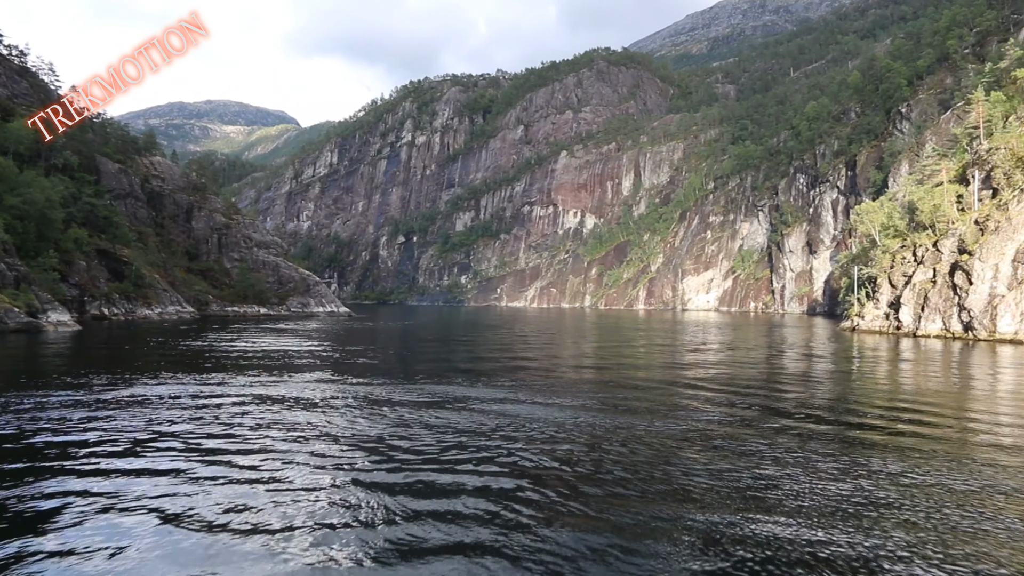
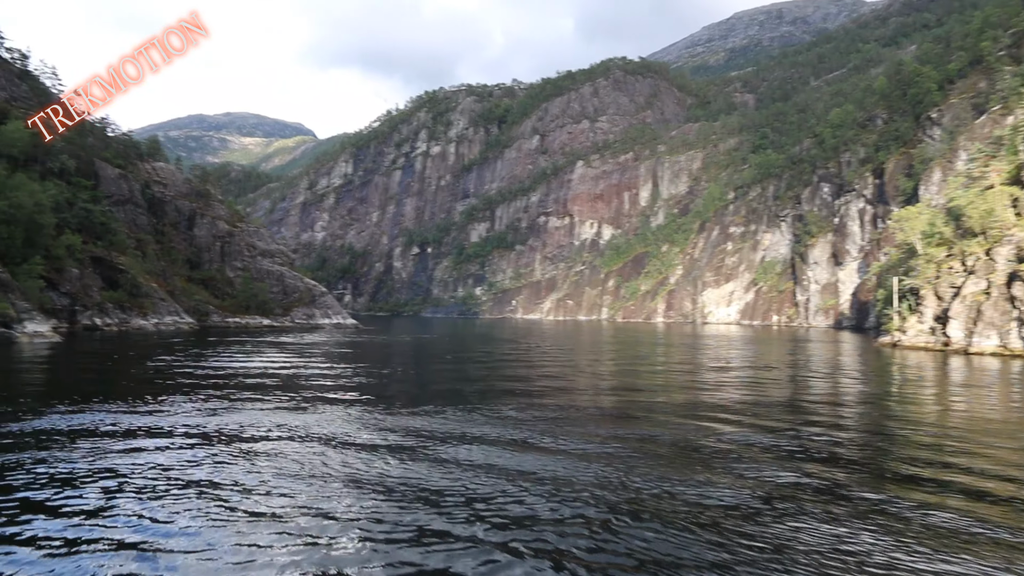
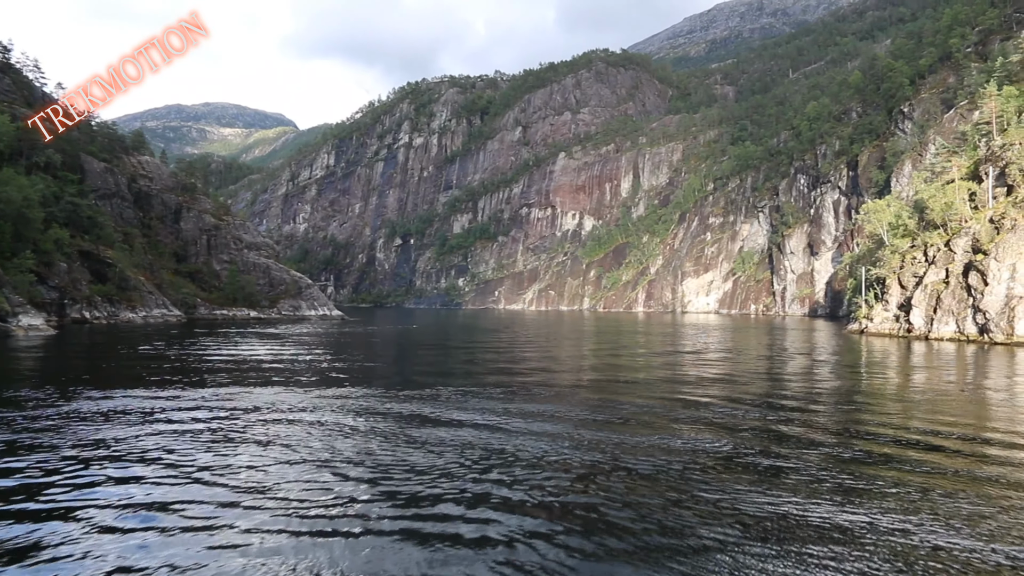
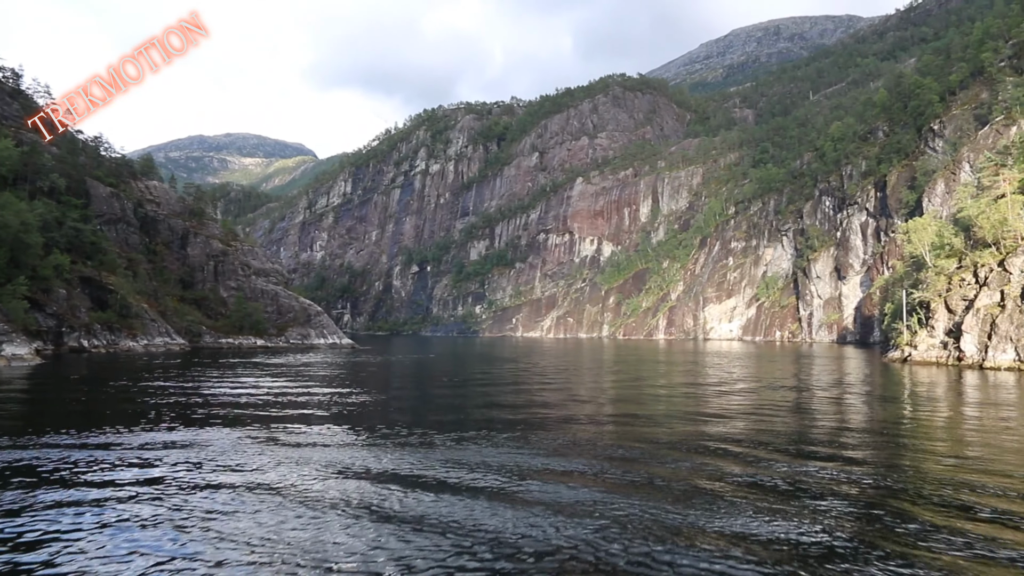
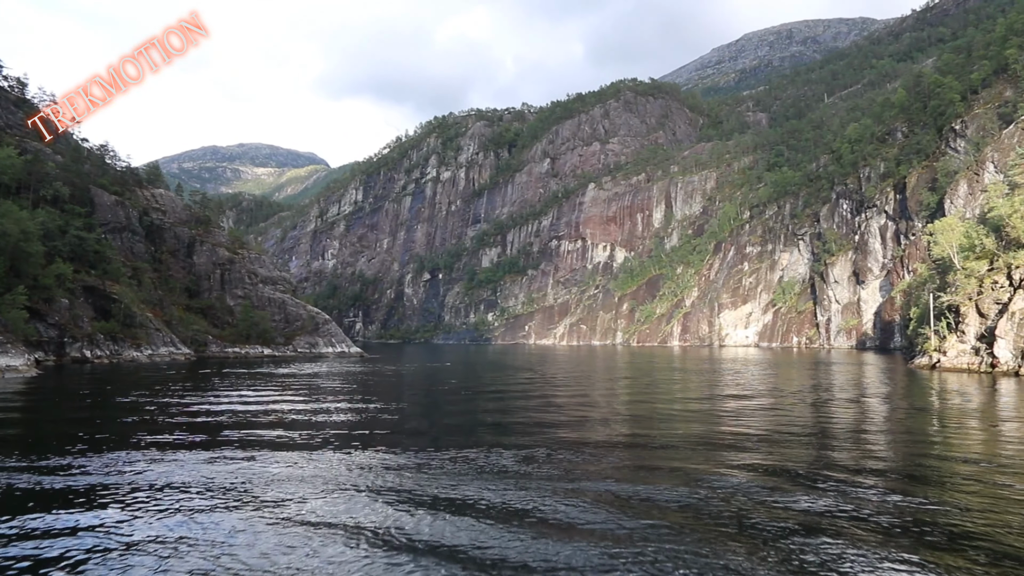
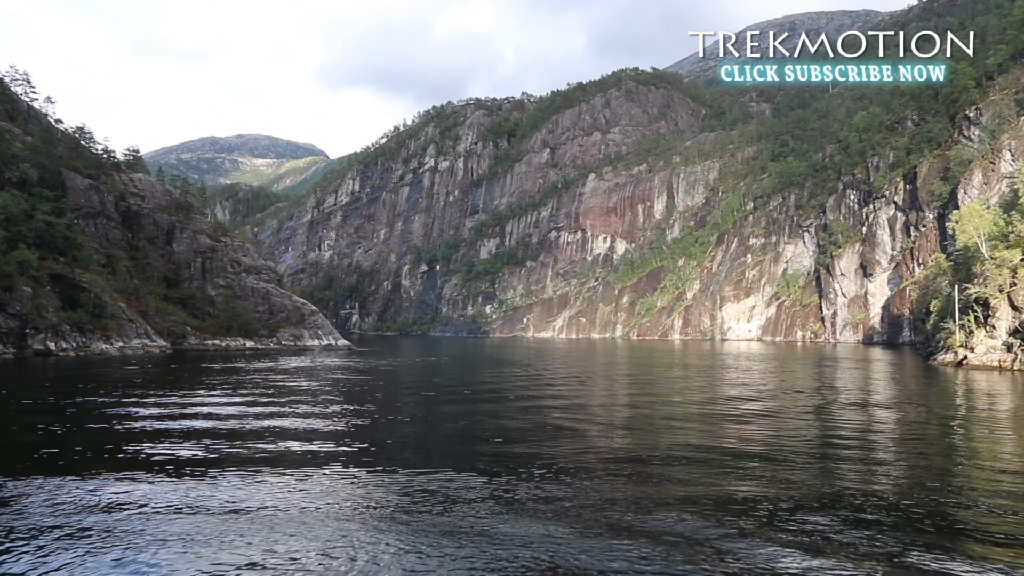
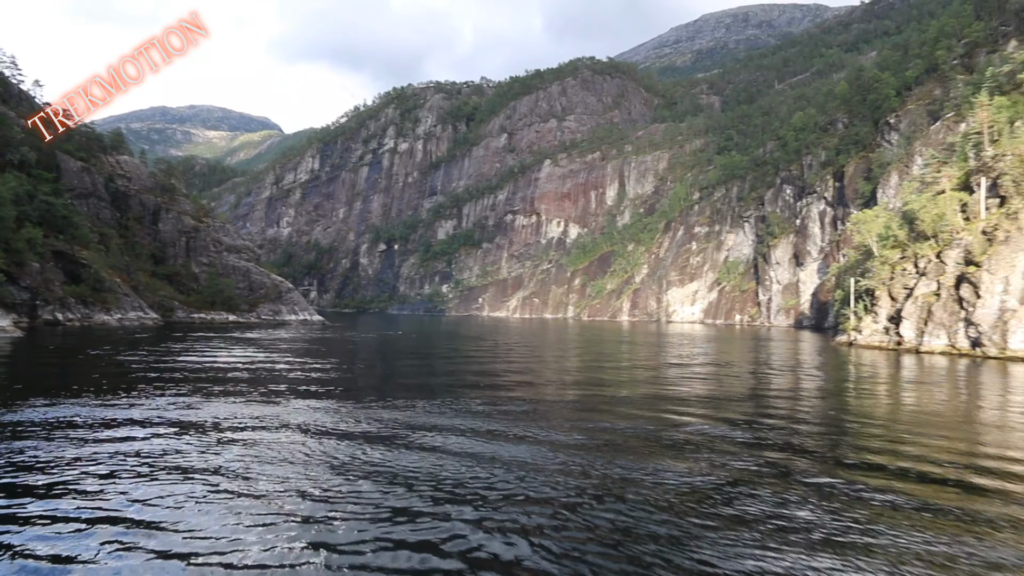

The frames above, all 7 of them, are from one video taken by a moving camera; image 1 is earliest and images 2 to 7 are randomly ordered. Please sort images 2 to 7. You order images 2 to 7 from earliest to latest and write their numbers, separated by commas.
3, 7, 2, 4, 5, 6
